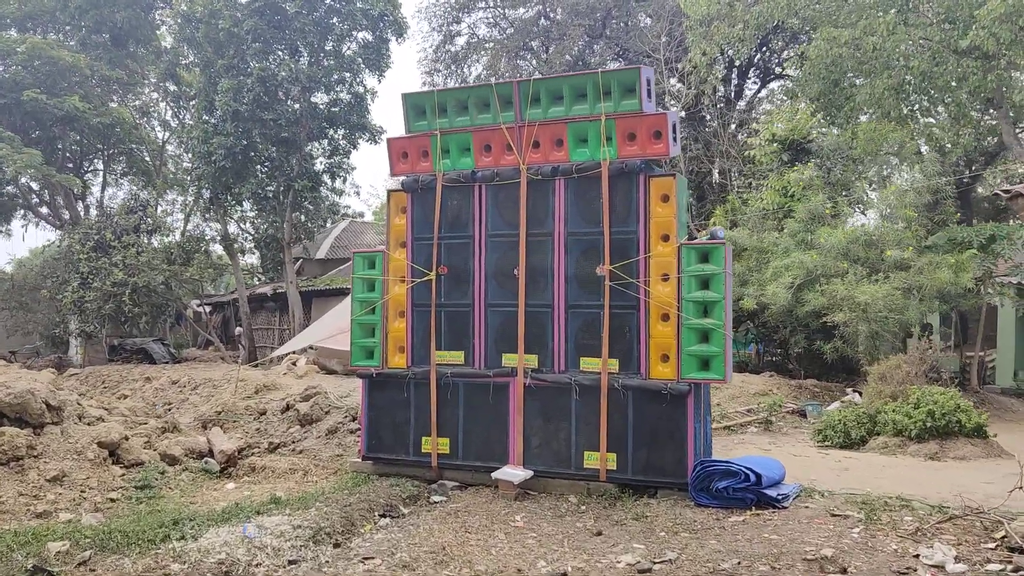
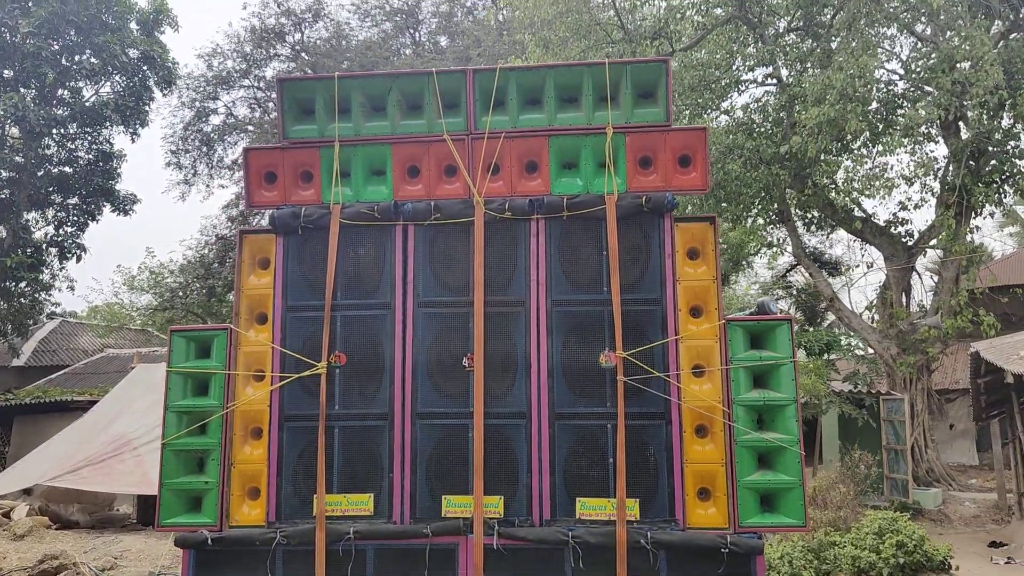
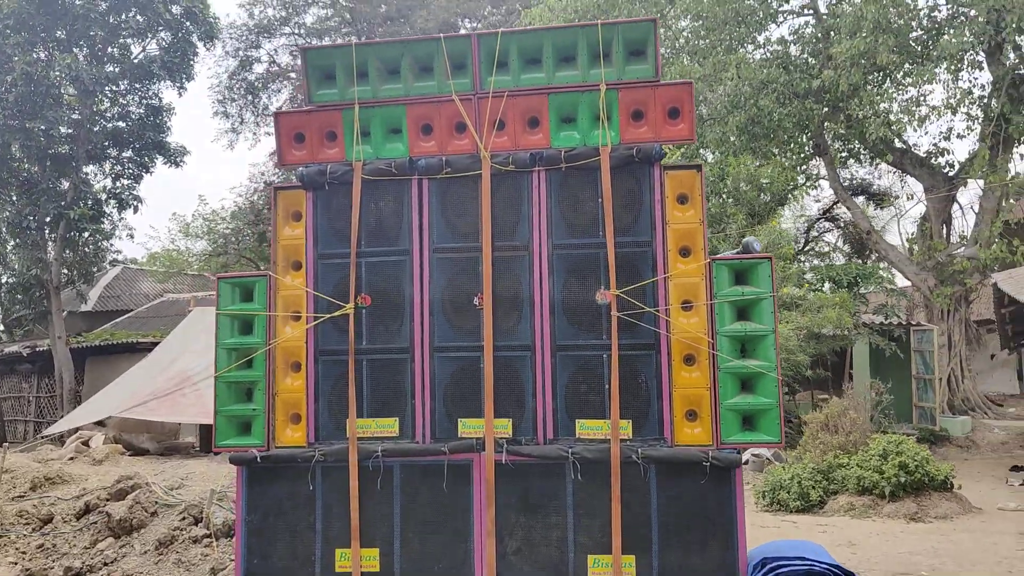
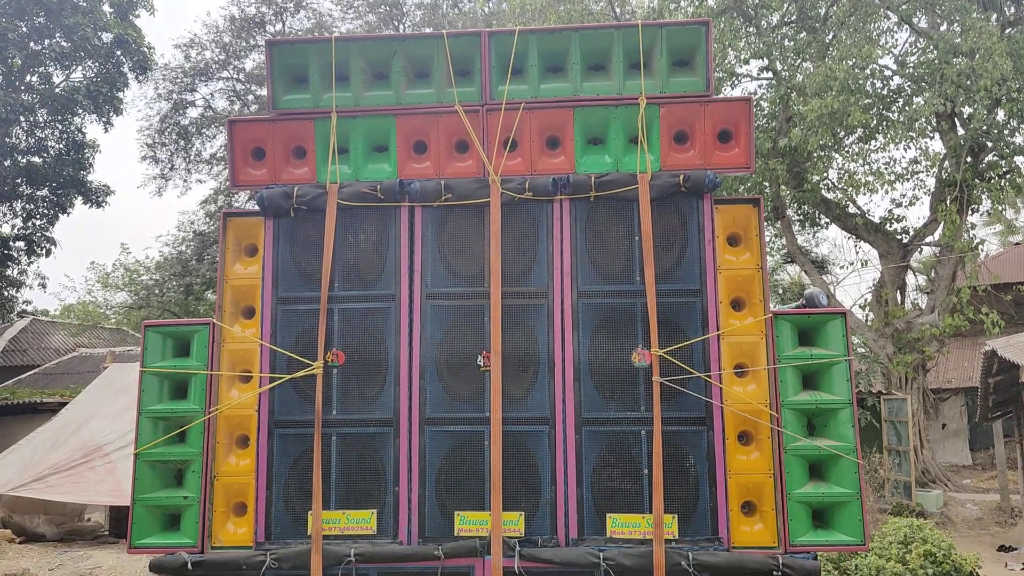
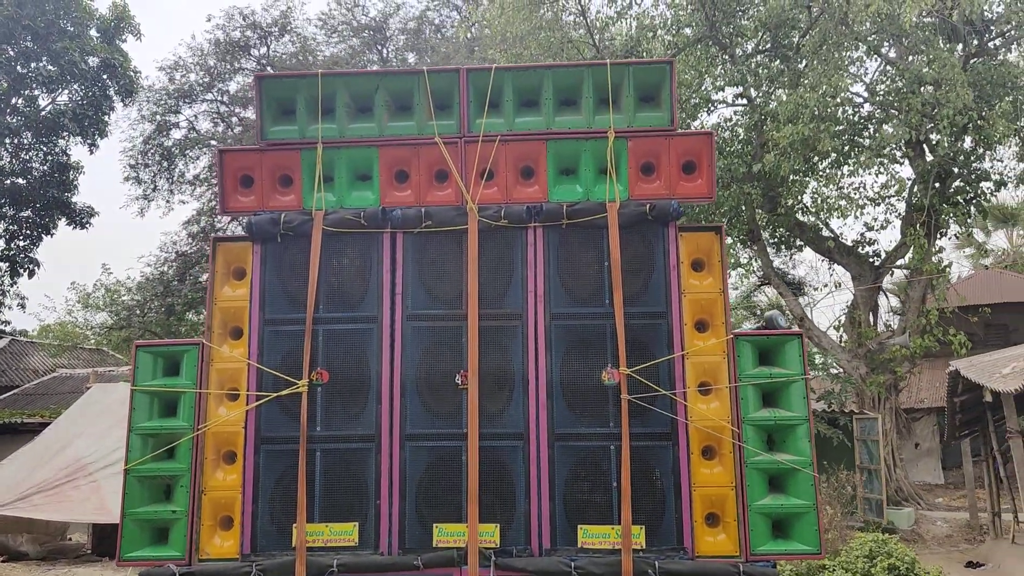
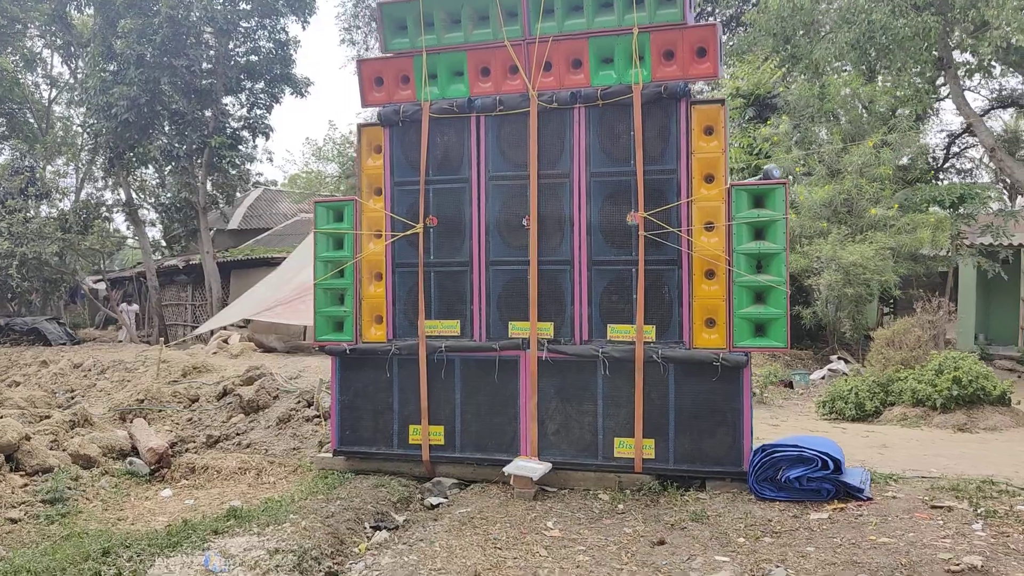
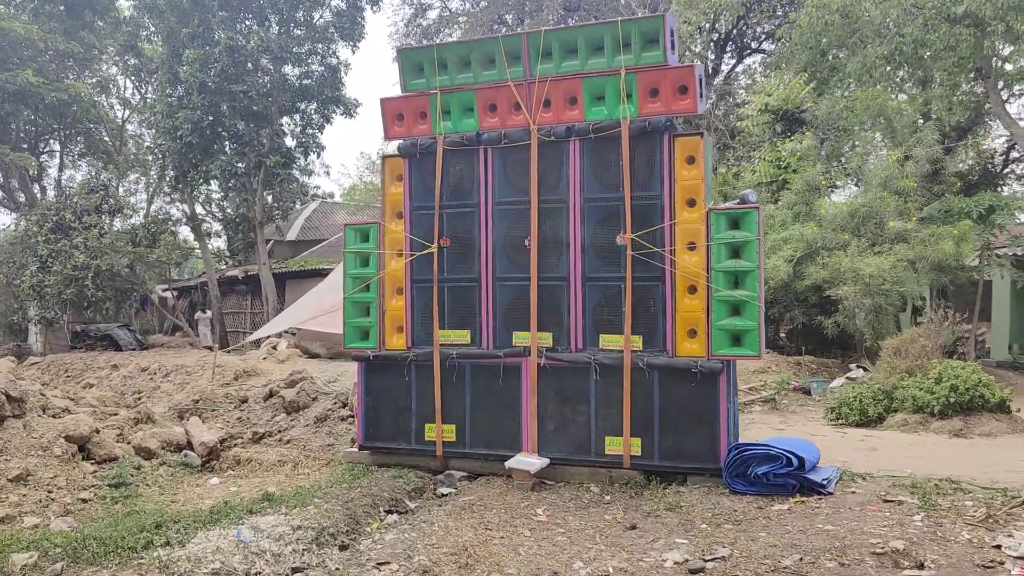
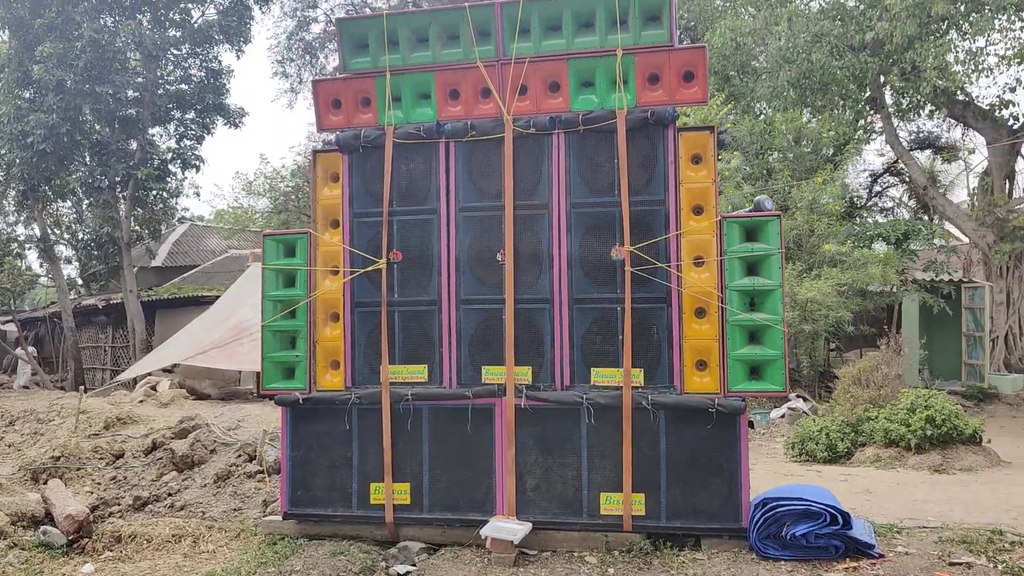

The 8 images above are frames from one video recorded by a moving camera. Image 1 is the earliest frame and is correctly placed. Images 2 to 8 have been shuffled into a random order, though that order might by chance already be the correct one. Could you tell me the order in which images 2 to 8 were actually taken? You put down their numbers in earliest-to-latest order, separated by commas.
7, 6, 8, 3, 2, 5, 4
